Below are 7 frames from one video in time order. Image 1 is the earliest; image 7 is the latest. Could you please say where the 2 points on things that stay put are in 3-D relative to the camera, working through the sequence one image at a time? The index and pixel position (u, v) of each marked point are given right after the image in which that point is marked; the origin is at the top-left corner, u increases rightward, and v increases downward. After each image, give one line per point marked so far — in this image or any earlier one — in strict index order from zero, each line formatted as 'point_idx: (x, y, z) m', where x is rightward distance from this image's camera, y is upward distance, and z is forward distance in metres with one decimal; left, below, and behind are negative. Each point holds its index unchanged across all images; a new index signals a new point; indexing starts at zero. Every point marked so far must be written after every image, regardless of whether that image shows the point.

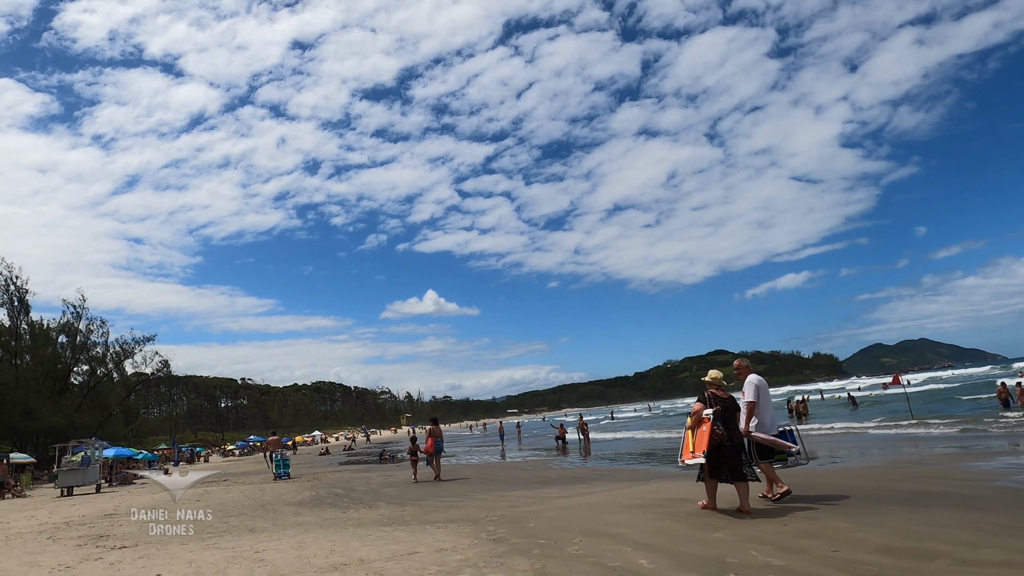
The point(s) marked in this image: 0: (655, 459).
0: (+4.1, -4.9, +17.0) m
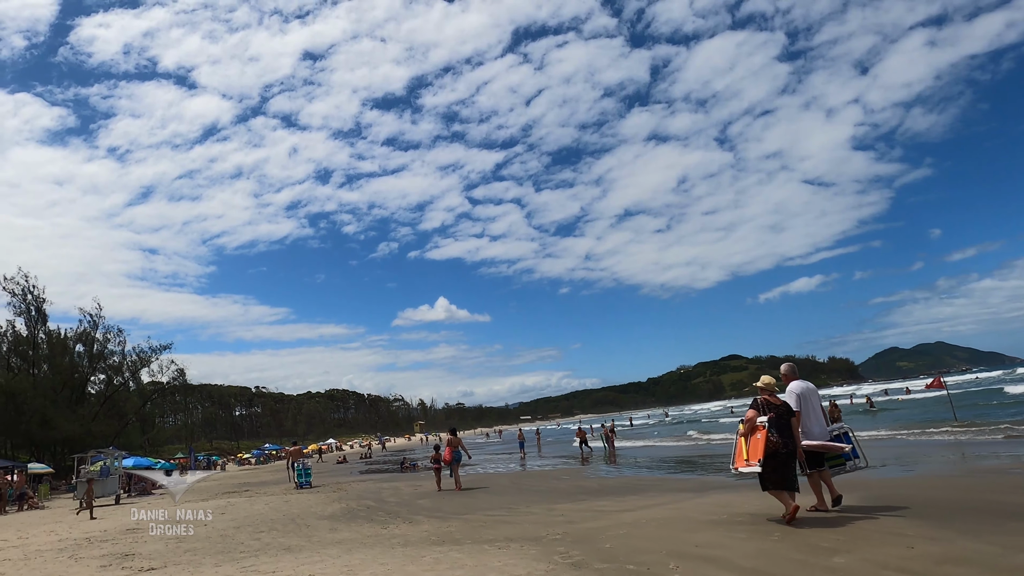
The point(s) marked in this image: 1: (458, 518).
0: (+5.0, -4.9, +16.2) m
1: (-0.7, -3.3, +8.4) m
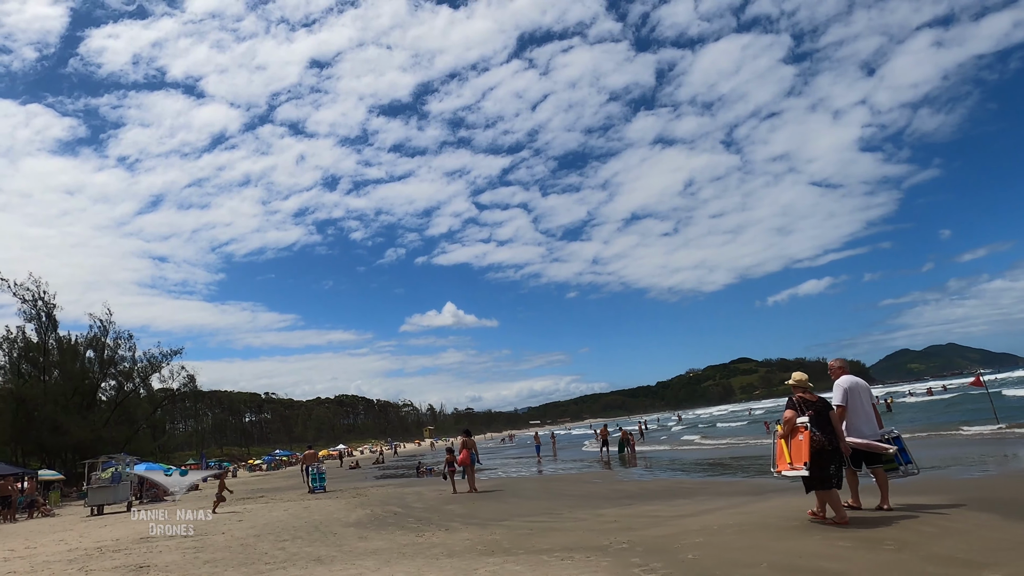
0: (+5.7, -4.8, +15.5) m
1: (-0.1, -3.1, +7.7) m
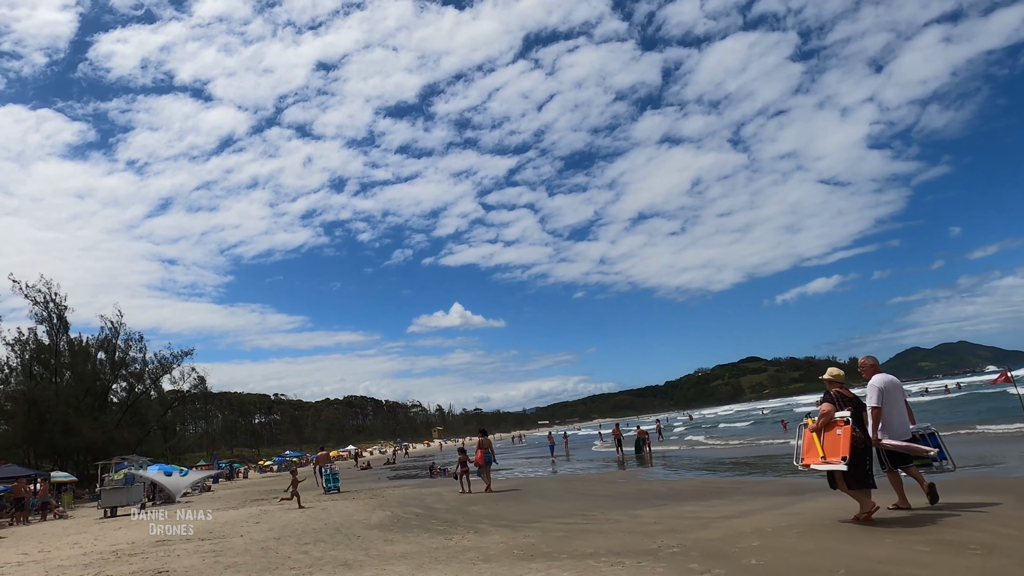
0: (+6.2, -4.6, +15.0) m
1: (+0.3, -3.0, +7.4) m
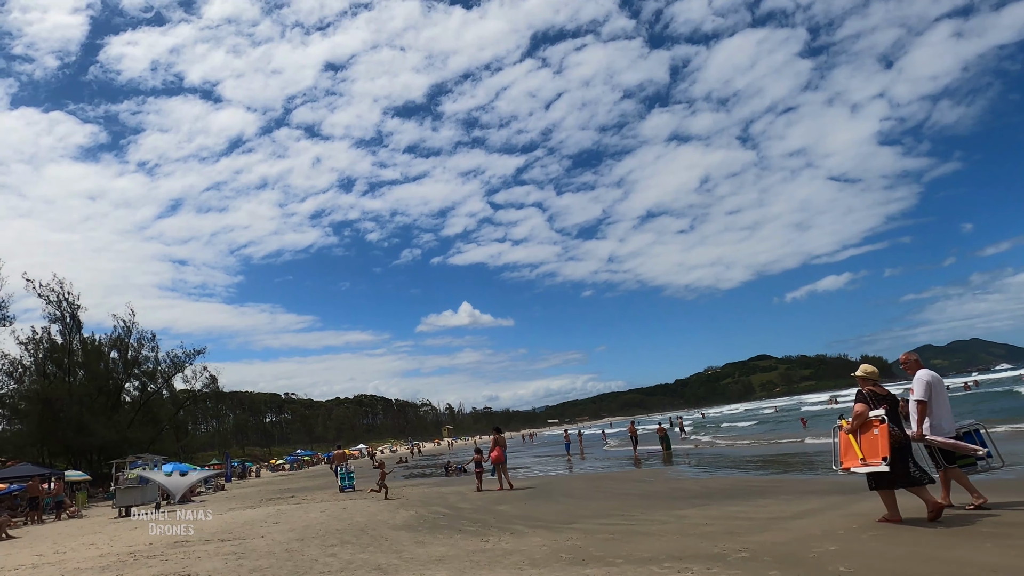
0: (+6.8, -4.4, +14.5) m
1: (+0.7, -2.8, +7.0) m
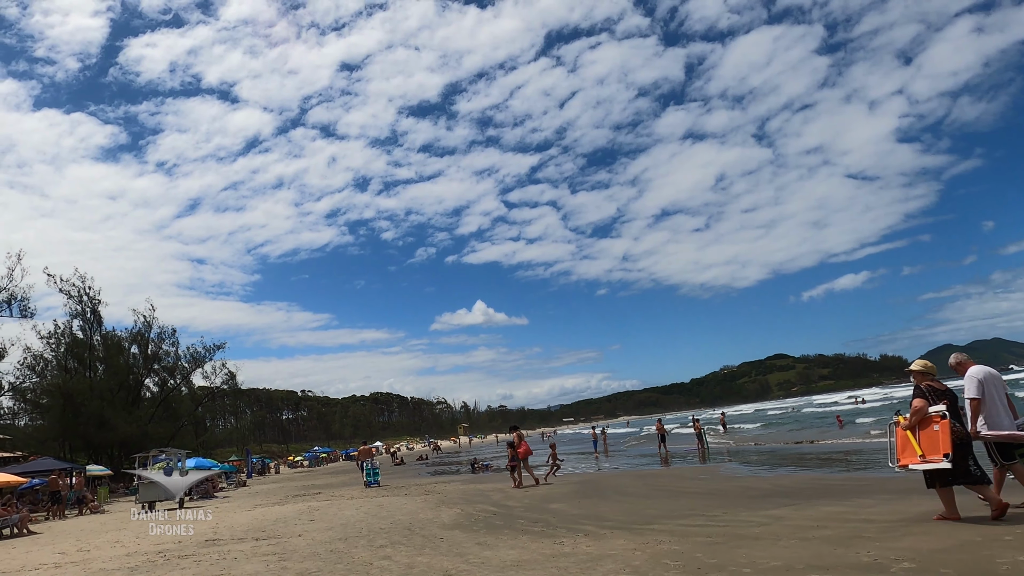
0: (+7.8, -4.1, +13.6) m
1: (+1.5, -2.5, +6.1) m
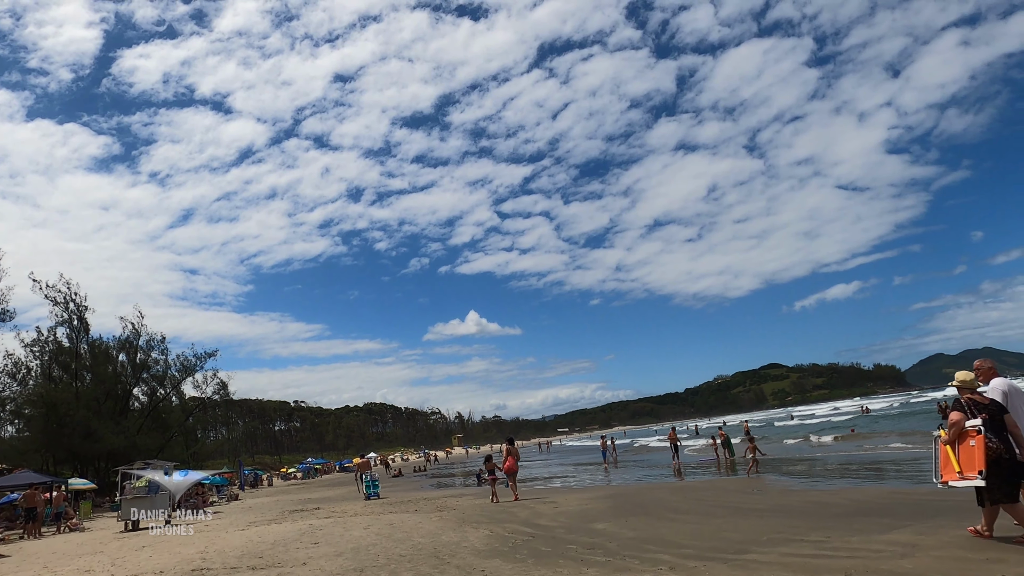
0: (+8.2, -4.0, +12.3) m
1: (+2.0, -2.3, +4.9) m
